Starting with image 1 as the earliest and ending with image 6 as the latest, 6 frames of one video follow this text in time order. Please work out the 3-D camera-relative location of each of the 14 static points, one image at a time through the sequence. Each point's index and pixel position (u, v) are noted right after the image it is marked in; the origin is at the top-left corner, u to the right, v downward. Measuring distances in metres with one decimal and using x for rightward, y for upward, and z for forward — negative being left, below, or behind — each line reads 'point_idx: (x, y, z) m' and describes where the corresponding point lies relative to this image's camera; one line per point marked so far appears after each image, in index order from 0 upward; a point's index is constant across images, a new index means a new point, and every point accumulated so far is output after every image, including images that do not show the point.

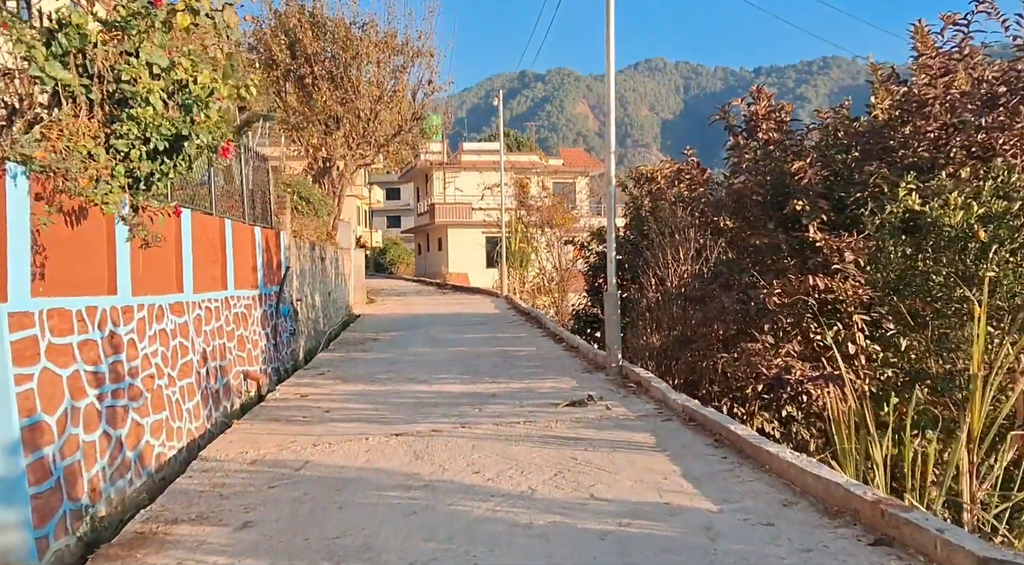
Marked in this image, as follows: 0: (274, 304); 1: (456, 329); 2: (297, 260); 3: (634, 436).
0: (-3.1, -0.3, +12.3) m
1: (-1.0, -0.8, +16.9) m
2: (-3.3, +0.4, +14.6) m
3: (+0.9, -1.1, +6.7) m
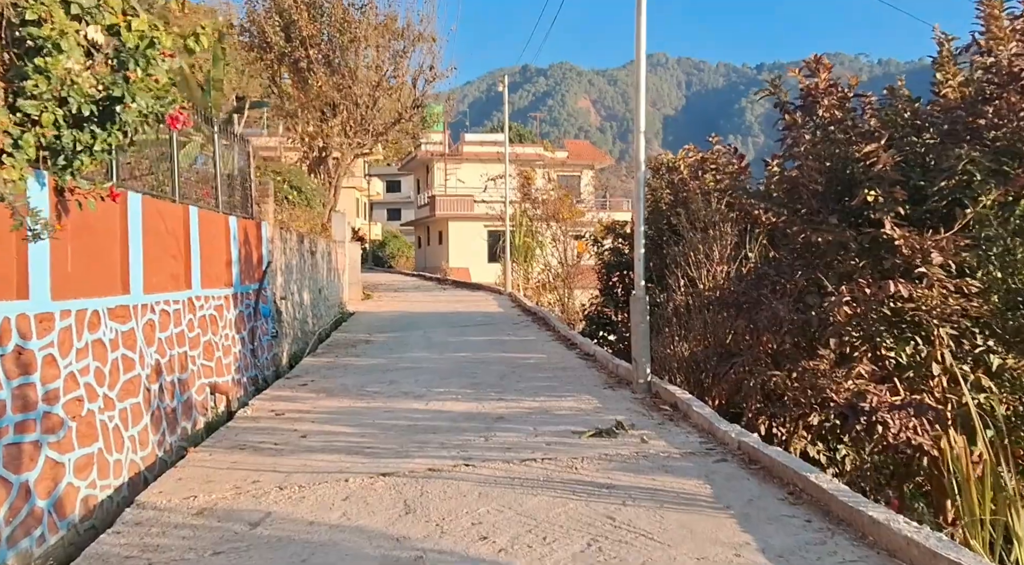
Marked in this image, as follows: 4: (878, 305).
0: (-3.0, -0.3, +10.9) m
1: (-0.9, -0.8, +15.5) m
2: (-3.2, +0.4, +13.2) m
3: (+1.0, -1.1, +5.3) m
4: (+2.6, -0.2, +6.8) m
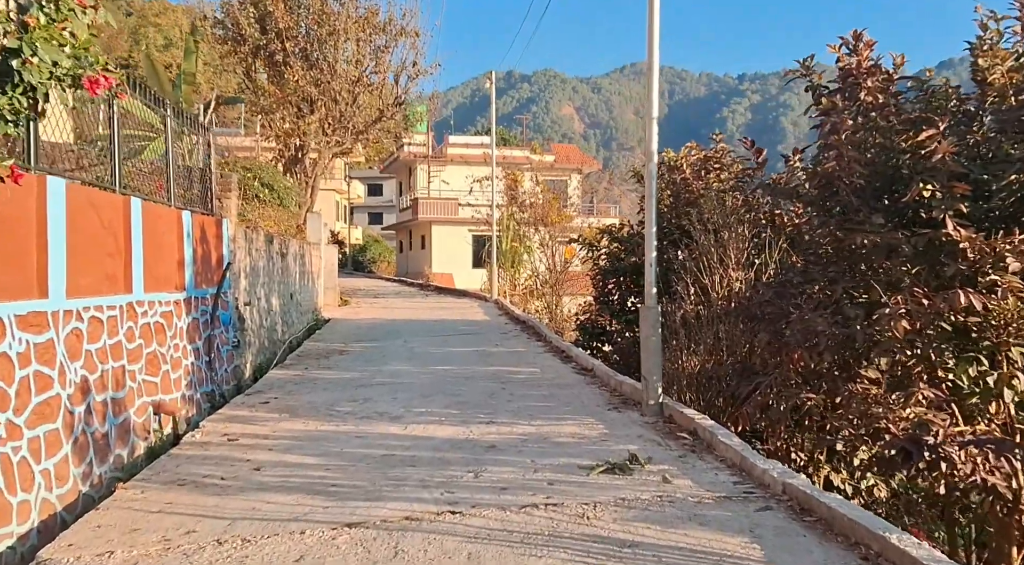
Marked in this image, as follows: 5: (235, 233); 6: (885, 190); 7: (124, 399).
0: (-3.1, -0.3, +9.8) m
1: (-1.1, -0.9, +14.4) m
2: (-3.3, +0.4, +12.1) m
3: (+0.9, -1.2, +4.2) m
4: (+2.6, -0.2, +5.8) m
5: (-3.2, +0.5, +11.3) m
6: (+2.7, +0.7, +6.8) m
7: (-2.8, -0.8, +6.8) m
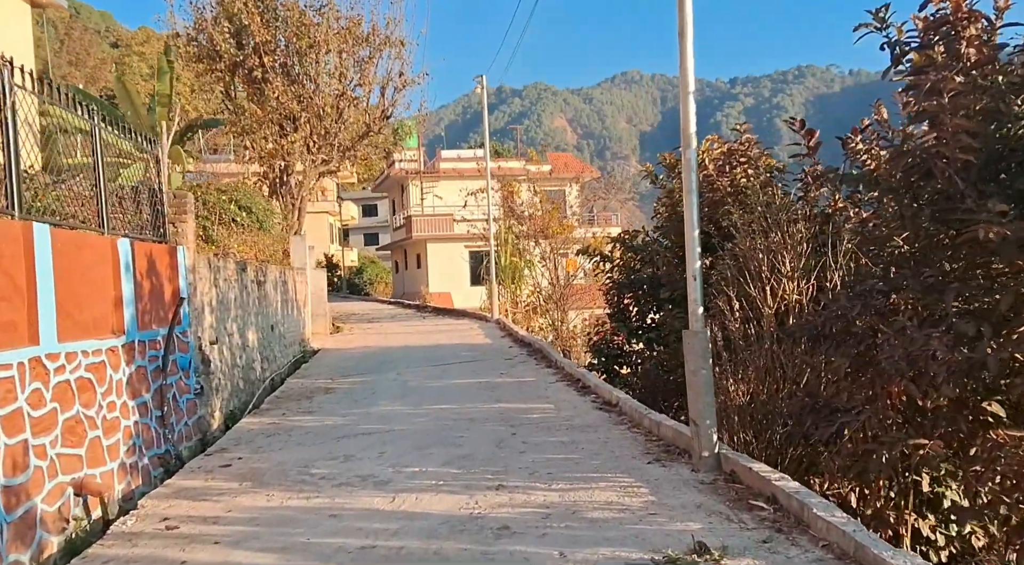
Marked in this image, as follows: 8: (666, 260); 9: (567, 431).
0: (-3.0, -0.6, +8.2) m
1: (-1.0, -1.2, +12.8) m
2: (-3.3, 0.0, +10.6) m
3: (+1.0, -1.2, +2.7) m
4: (+2.6, -0.2, +4.2) m
5: (-3.2, +0.2, +9.7) m
6: (+2.7, +0.6, +5.3) m
7: (-2.7, -1.1, +5.3) m
8: (+1.9, +0.3, +11.7) m
9: (+0.4, -1.2, +7.5) m
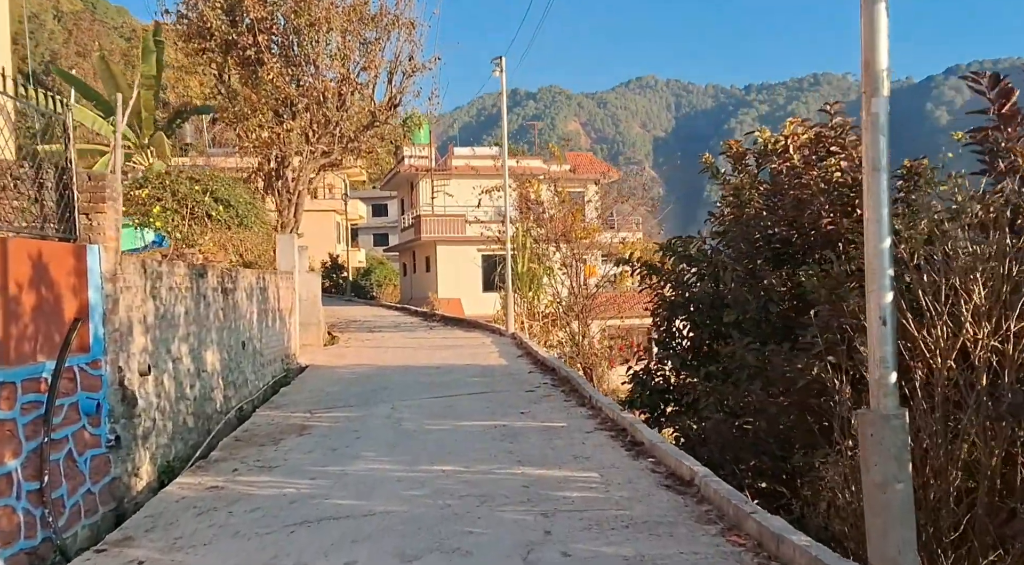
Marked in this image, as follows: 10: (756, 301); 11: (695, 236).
0: (-2.8, -0.7, +5.8) m
1: (-0.8, -1.3, +10.4) m
2: (-3.1, -0.1, +8.1) m
3: (+1.2, -1.4, +0.2) m
4: (+2.8, -0.4, +1.7) m
5: (-3.0, +0.1, +7.3) m
6: (+2.9, +0.4, +2.8) m
7: (-2.5, -1.2, +2.8) m
8: (+2.1, +0.1, +9.2) m
9: (+0.6, -1.3, +5.1) m
10: (+2.3, -0.2, +9.0) m
11: (+2.0, +0.5, +10.3) m
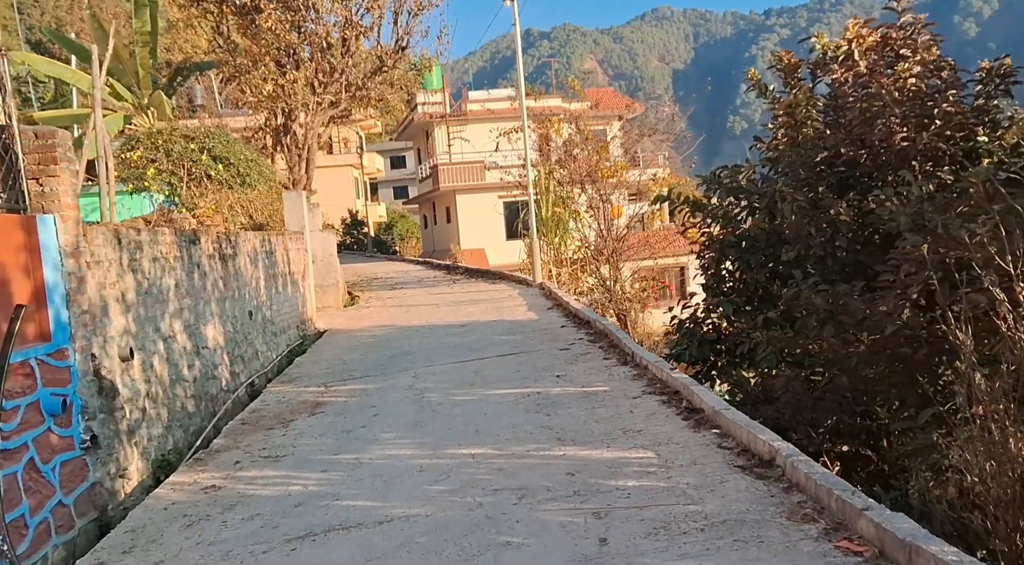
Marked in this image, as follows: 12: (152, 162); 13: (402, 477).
0: (-2.6, -0.6, +4.8) m
1: (-0.4, -0.8, +9.4) m
2: (-2.8, +0.1, +7.1) m
3: (+1.3, -1.4, -0.9) m
4: (+2.9, -0.2, +0.6) m
5: (-2.8, +0.3, +6.3) m
6: (+2.9, +0.7, +1.6) m
7: (-2.4, -1.2, +1.9) m
8: (+2.4, +0.6, +8.0) m
9: (+0.8, -1.1, +4.0) m
10: (+2.5, +0.4, +7.8) m
11: (+2.2, +1.1, +9.1) m
12: (-4.8, +1.6, +12.7) m
13: (-0.7, -1.2, +5.7) m
